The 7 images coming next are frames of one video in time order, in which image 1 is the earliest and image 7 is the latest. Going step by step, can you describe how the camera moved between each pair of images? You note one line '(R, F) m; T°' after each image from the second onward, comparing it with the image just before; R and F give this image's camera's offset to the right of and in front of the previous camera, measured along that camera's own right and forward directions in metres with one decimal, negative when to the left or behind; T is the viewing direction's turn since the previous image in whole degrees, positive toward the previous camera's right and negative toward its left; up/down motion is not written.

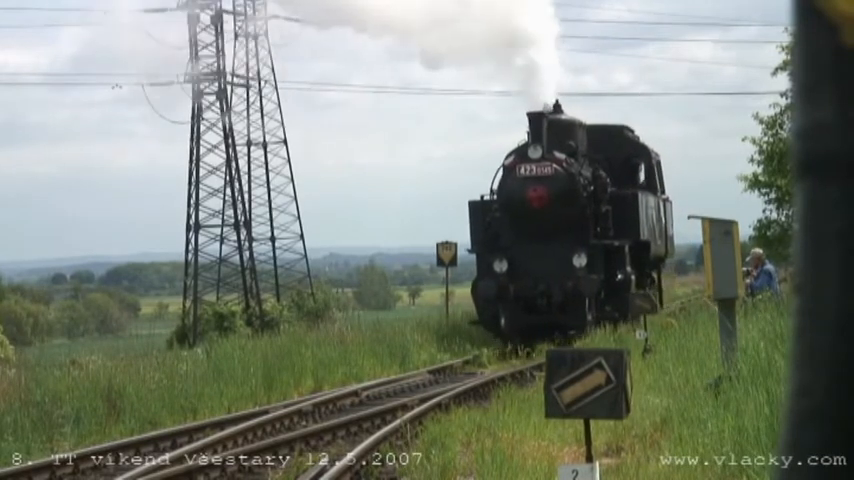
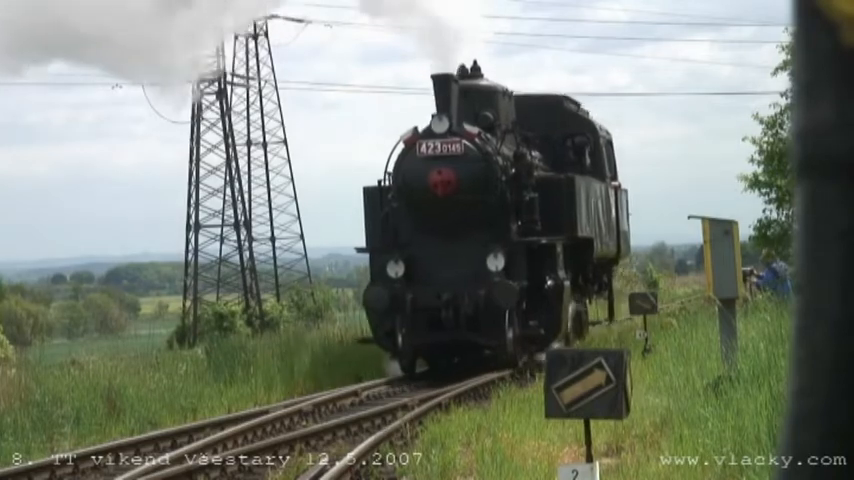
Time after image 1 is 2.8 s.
(0.0, 0.0) m; 0°
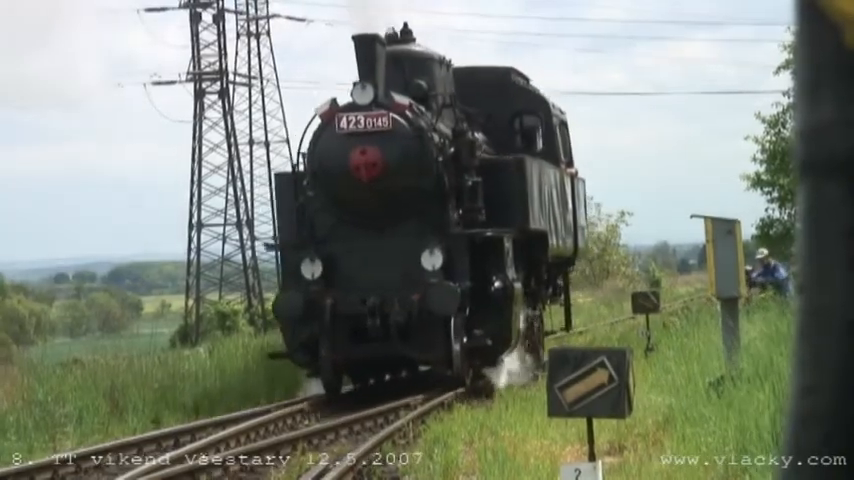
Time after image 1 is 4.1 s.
(0.0, 0.0) m; 0°
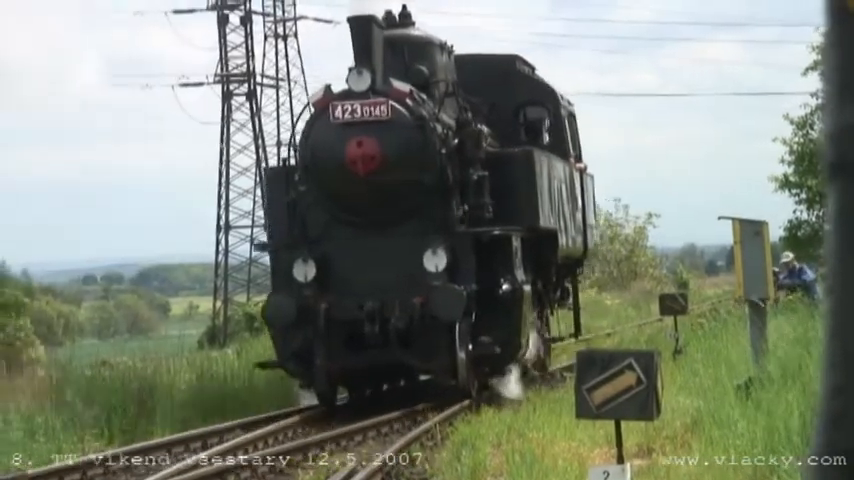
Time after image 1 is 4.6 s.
(-0.1, 0.0) m; 0°
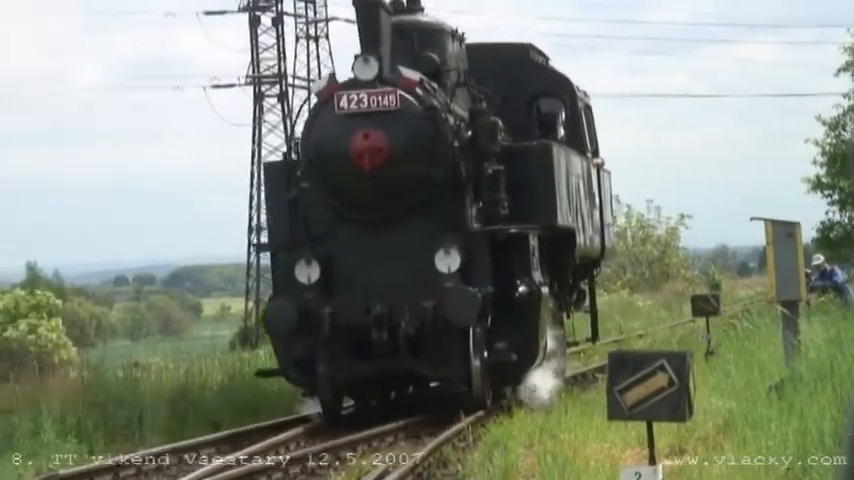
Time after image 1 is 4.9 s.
(-0.2, 0.0) m; 0°
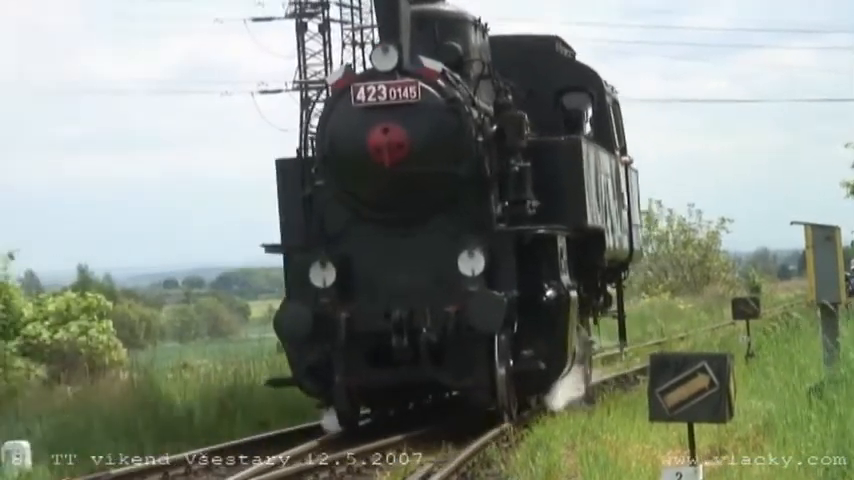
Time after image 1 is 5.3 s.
(-0.2, -0.1) m; -1°
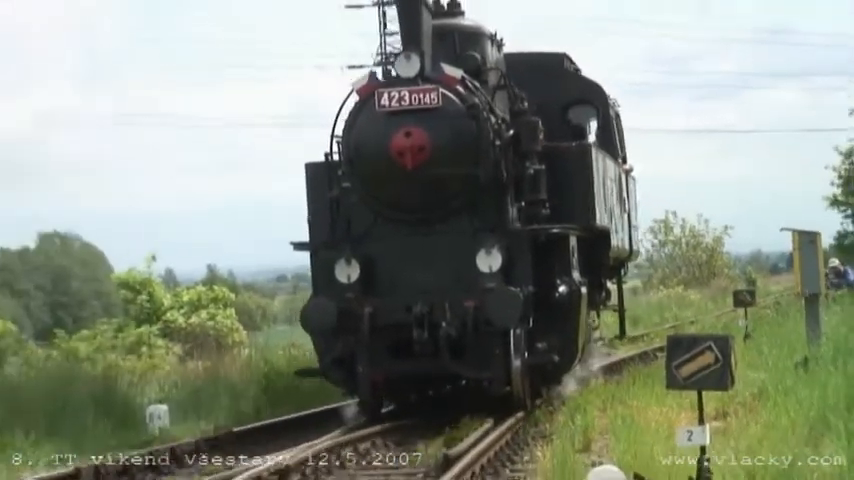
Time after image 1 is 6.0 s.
(-0.4, -1.9) m; 0°
